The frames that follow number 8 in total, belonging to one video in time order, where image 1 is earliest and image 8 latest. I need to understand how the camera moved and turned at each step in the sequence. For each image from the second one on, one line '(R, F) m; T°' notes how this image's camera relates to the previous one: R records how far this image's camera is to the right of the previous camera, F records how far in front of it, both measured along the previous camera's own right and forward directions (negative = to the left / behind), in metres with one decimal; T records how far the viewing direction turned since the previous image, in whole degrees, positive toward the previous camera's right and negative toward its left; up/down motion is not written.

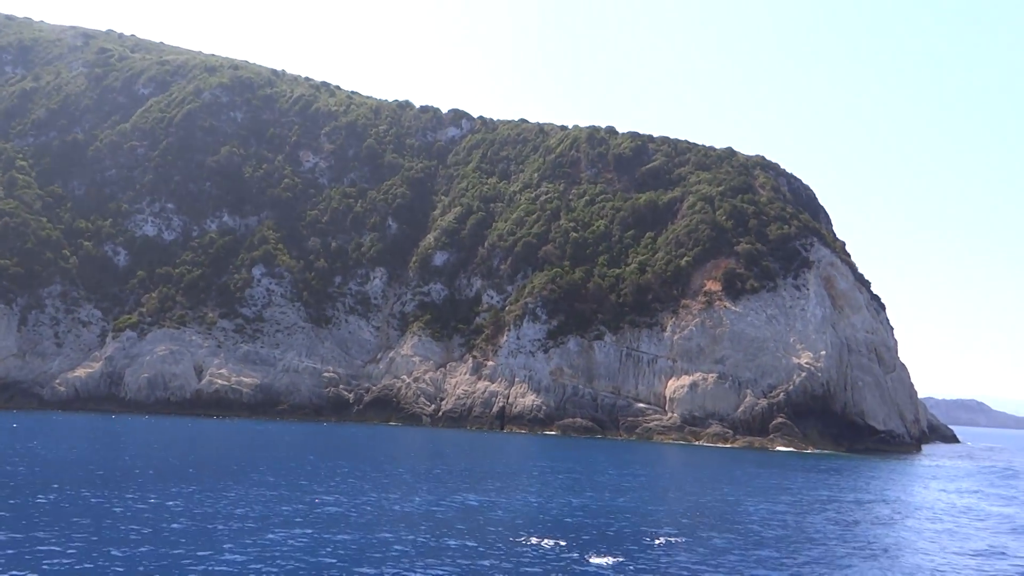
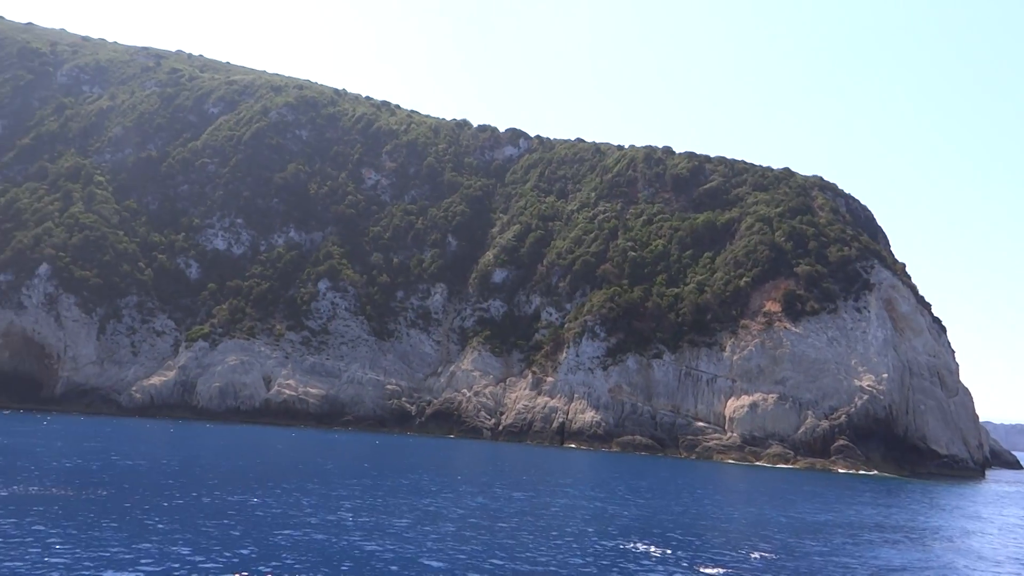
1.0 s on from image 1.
(-1.6, -1.5) m; -3°
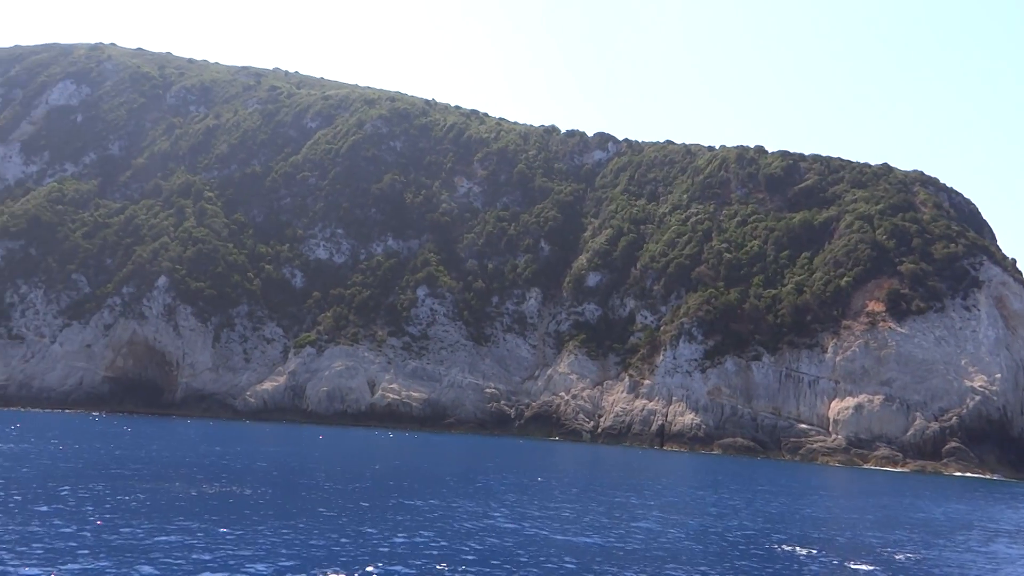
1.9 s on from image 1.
(-1.3, -1.3) m; -6°
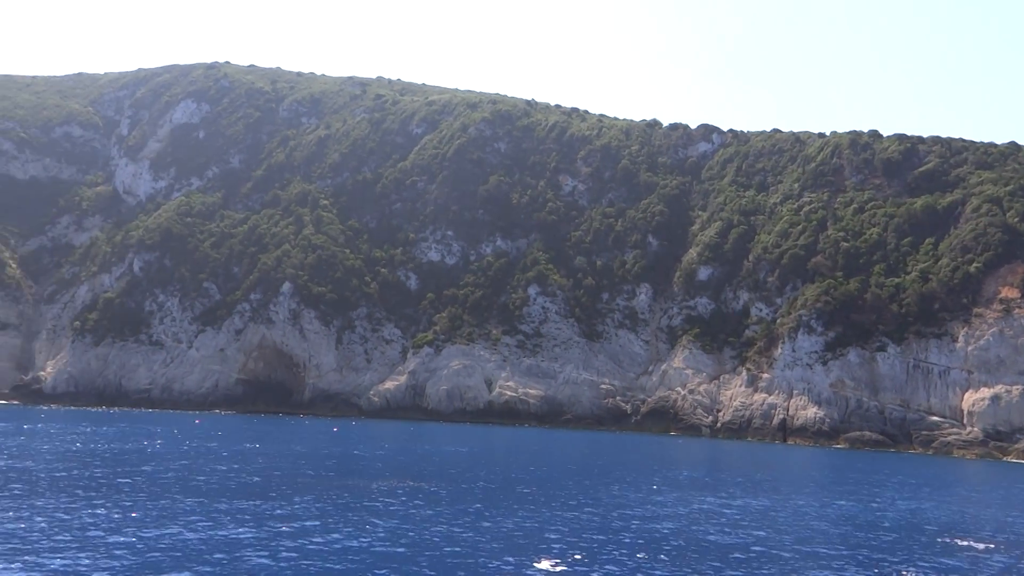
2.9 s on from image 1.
(-1.7, -1.1) m; -6°
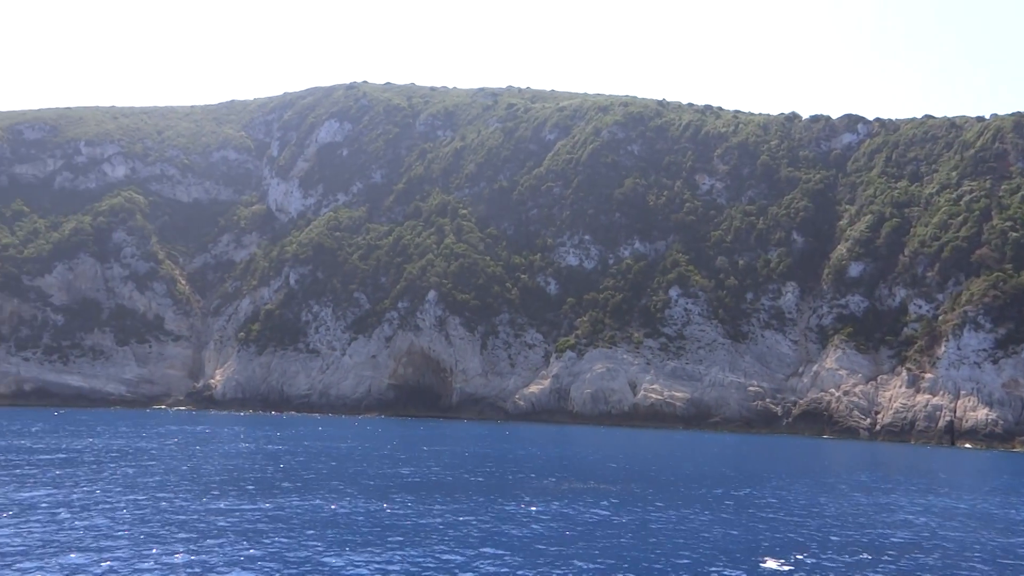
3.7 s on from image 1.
(-1.4, -0.9) m; -9°
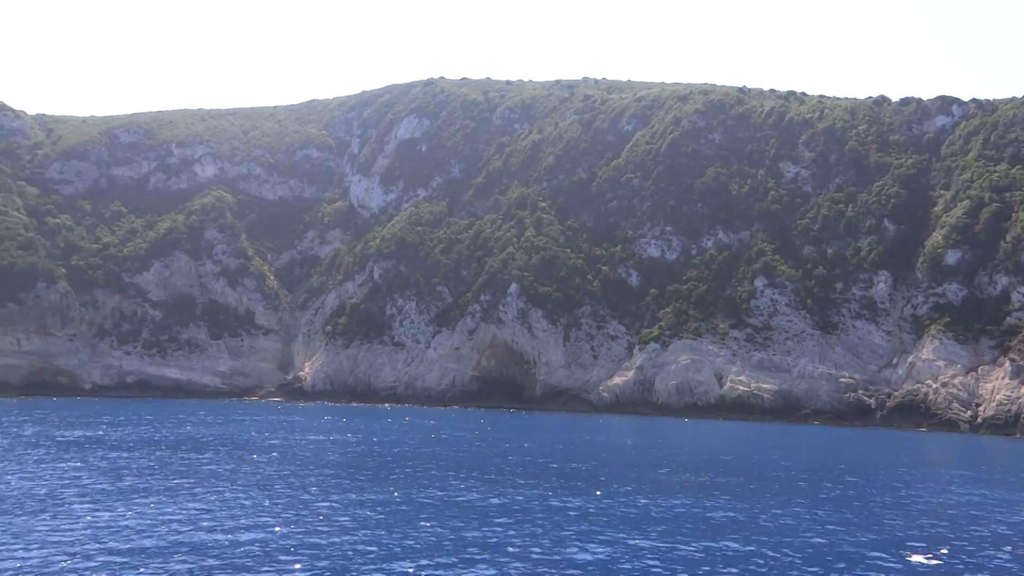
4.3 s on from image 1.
(-1.1, -0.4) m; -5°
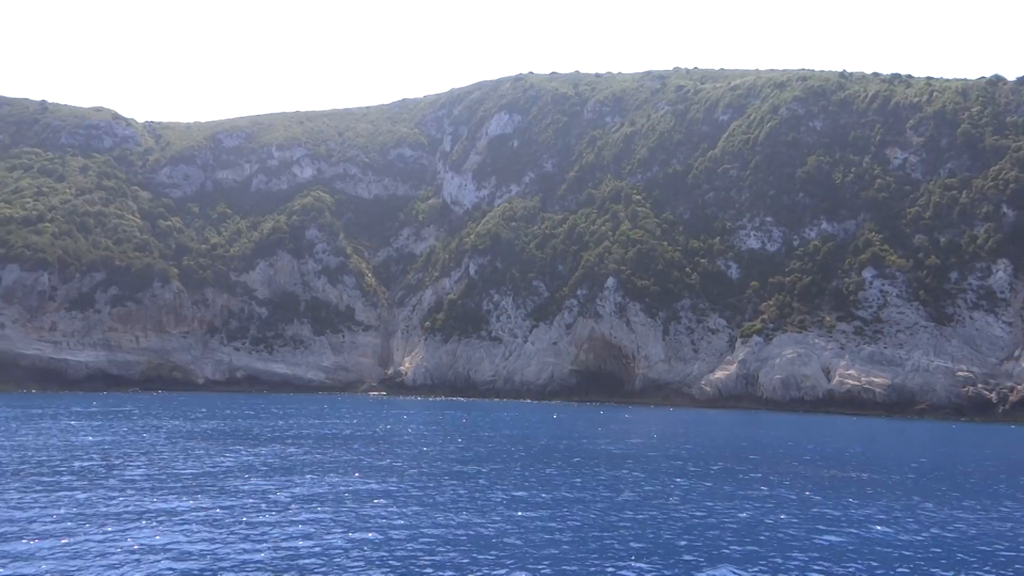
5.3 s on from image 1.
(-1.5, -0.5) m; -6°
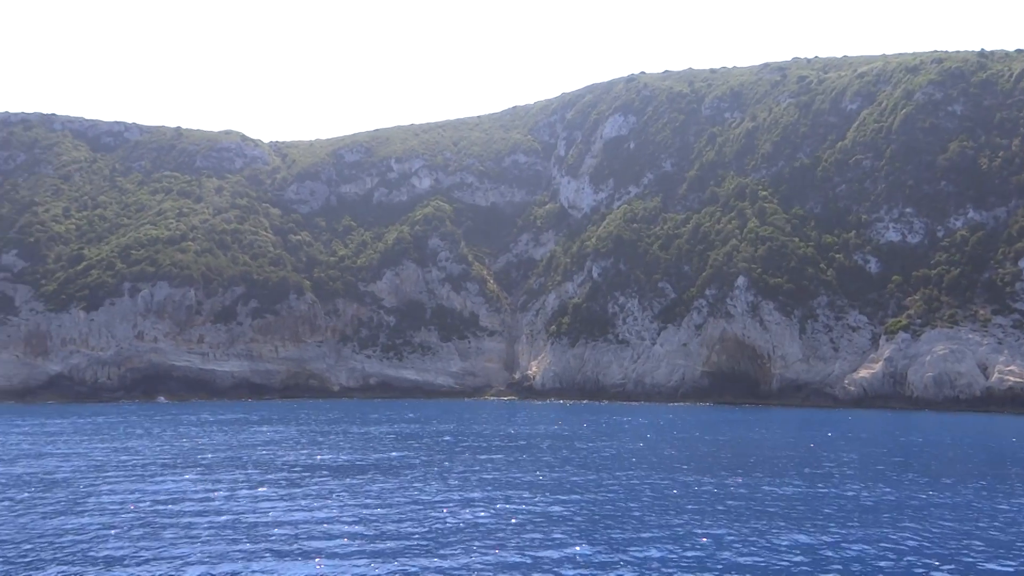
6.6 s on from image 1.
(-2.5, -0.5) m; -7°
